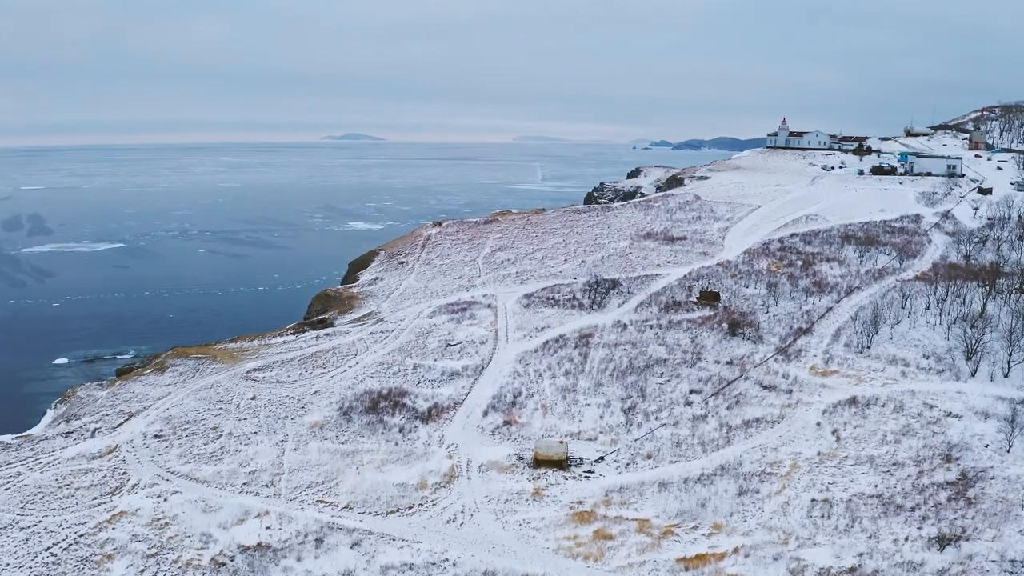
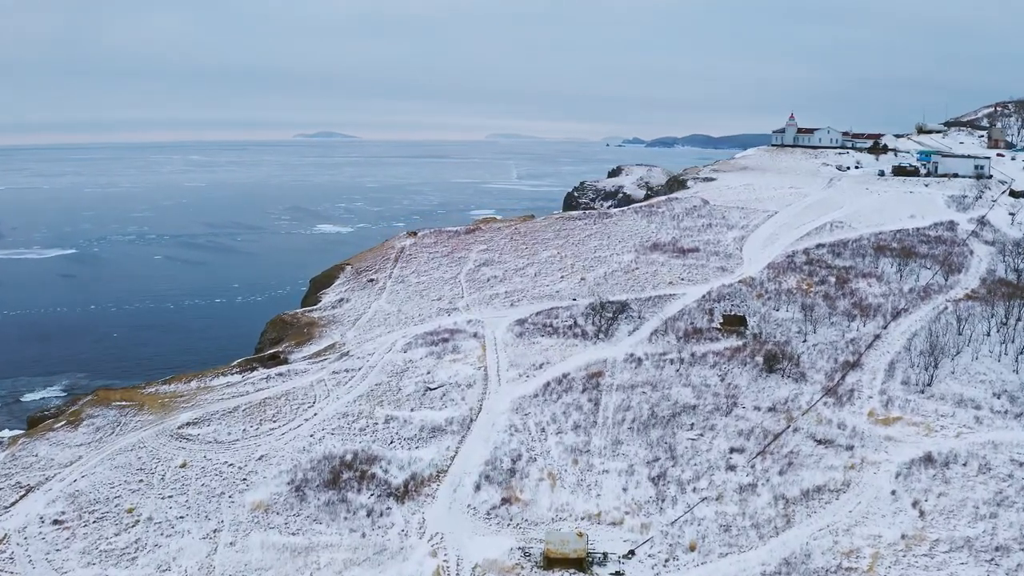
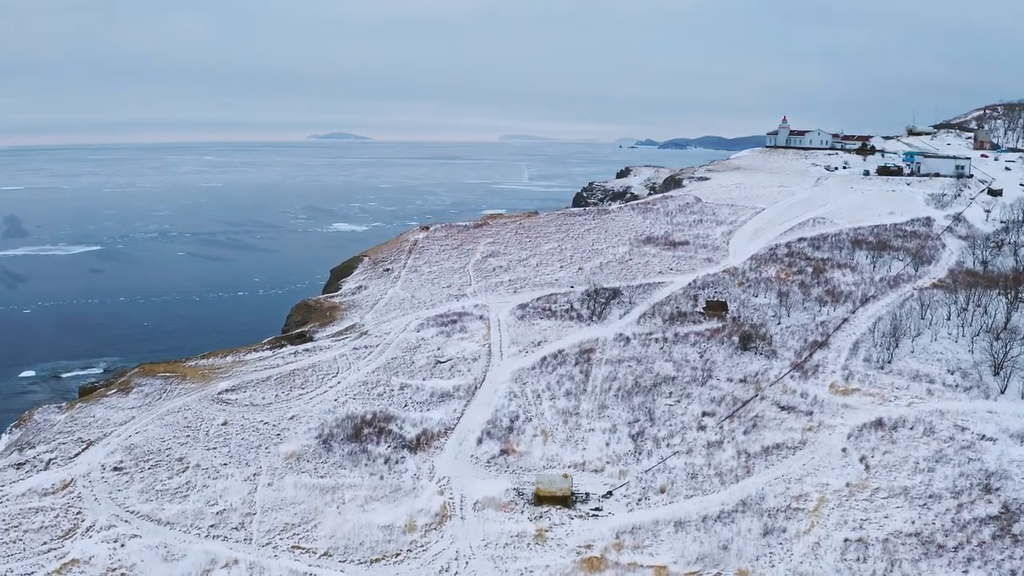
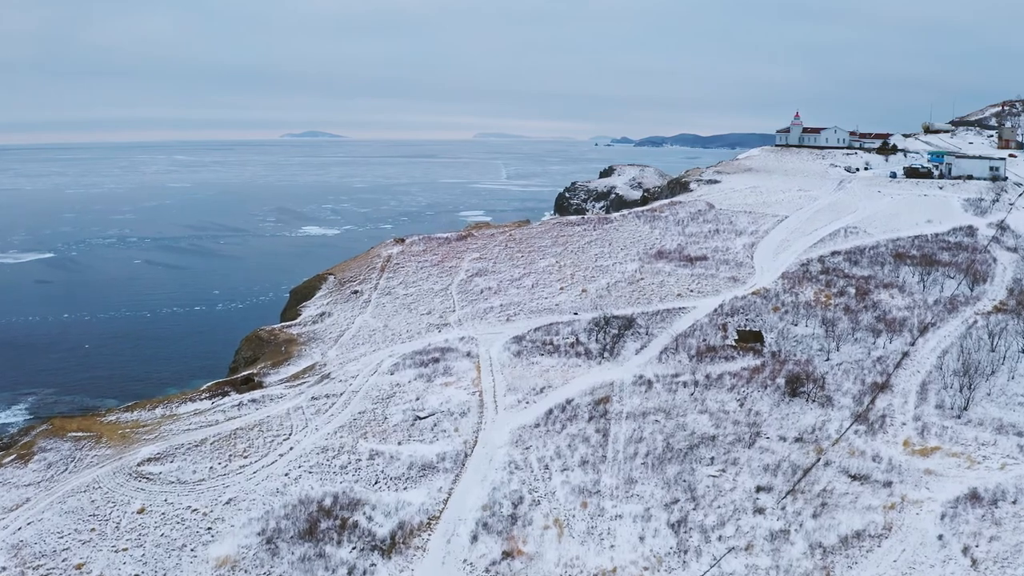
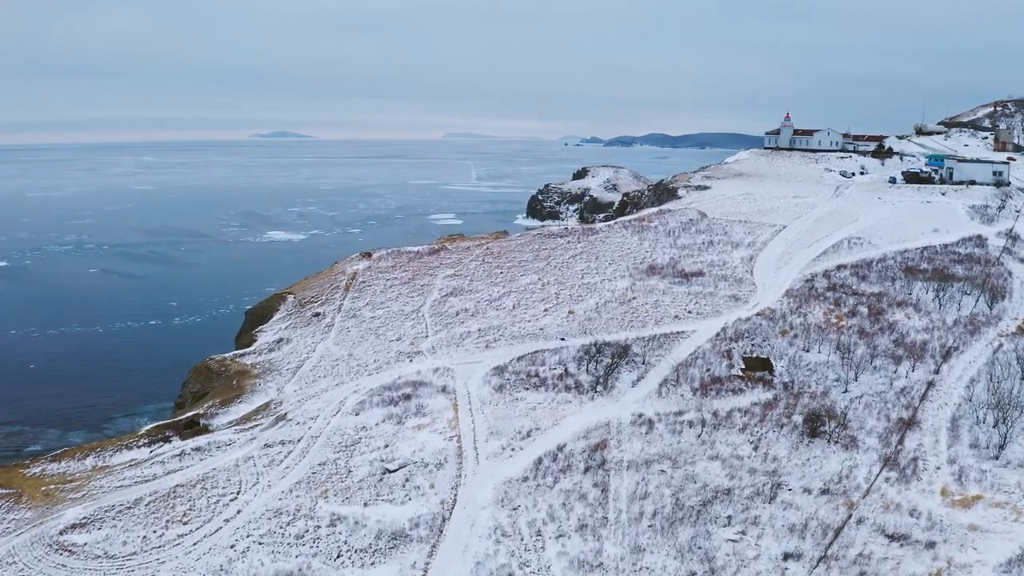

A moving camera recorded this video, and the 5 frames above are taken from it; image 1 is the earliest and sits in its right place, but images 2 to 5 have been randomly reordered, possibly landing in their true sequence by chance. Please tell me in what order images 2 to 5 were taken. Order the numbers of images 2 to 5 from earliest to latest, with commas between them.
3, 2, 4, 5
